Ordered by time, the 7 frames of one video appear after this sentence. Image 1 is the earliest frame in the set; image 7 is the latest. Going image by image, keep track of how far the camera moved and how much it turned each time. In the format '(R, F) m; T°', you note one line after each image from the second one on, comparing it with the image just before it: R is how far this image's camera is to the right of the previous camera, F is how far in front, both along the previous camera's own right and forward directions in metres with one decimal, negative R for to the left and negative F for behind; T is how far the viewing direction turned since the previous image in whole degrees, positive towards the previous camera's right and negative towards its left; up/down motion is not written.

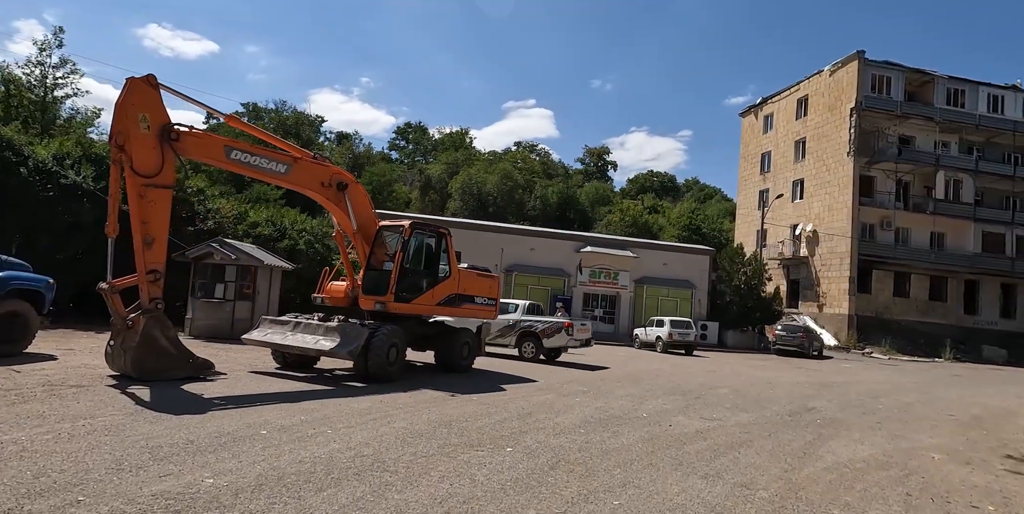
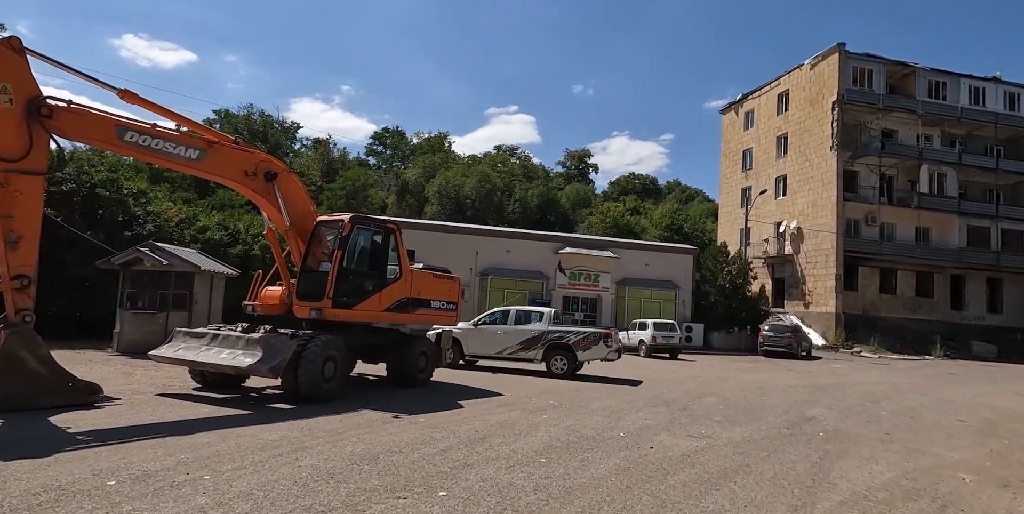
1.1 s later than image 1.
(+0.5, +1.6) m; +1°
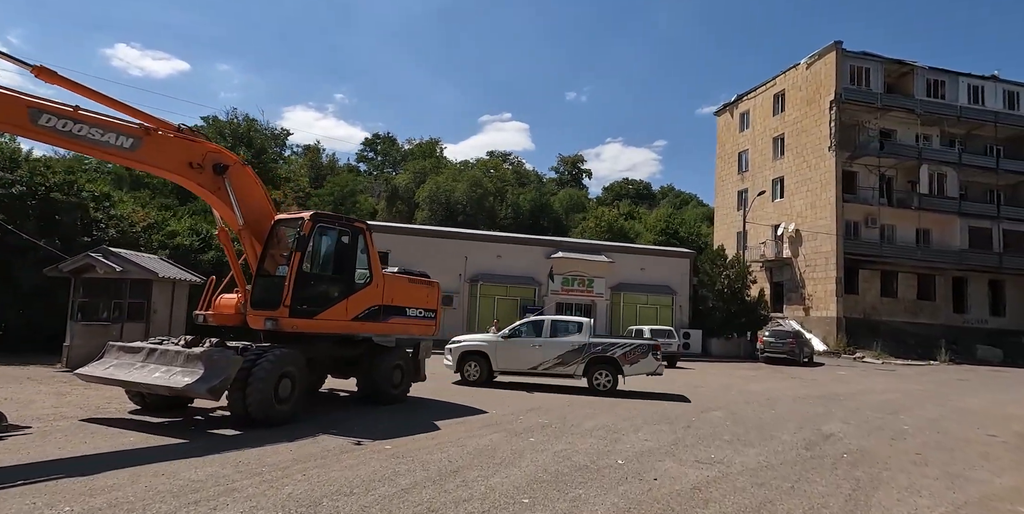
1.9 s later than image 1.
(+0.2, +1.2) m; +1°
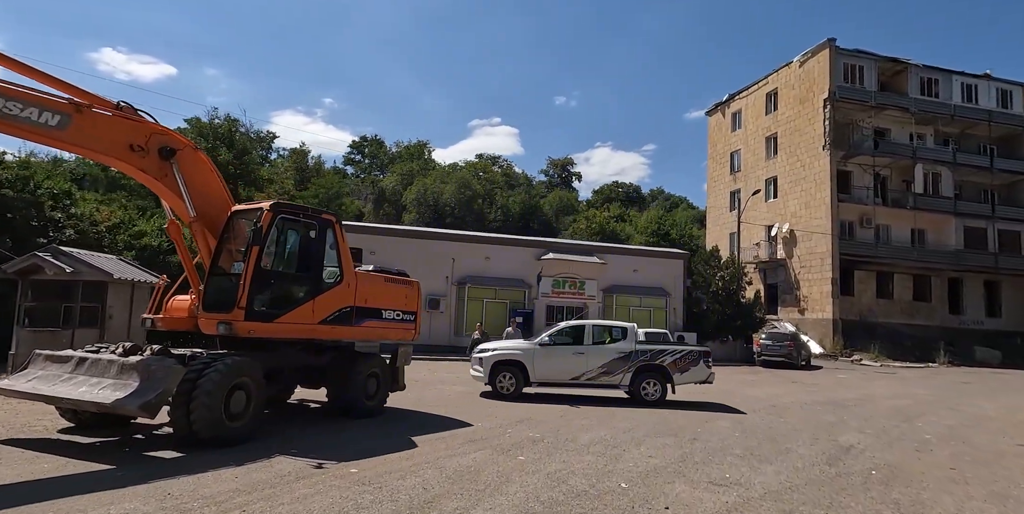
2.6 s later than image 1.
(+0.1, +1.1) m; +1°
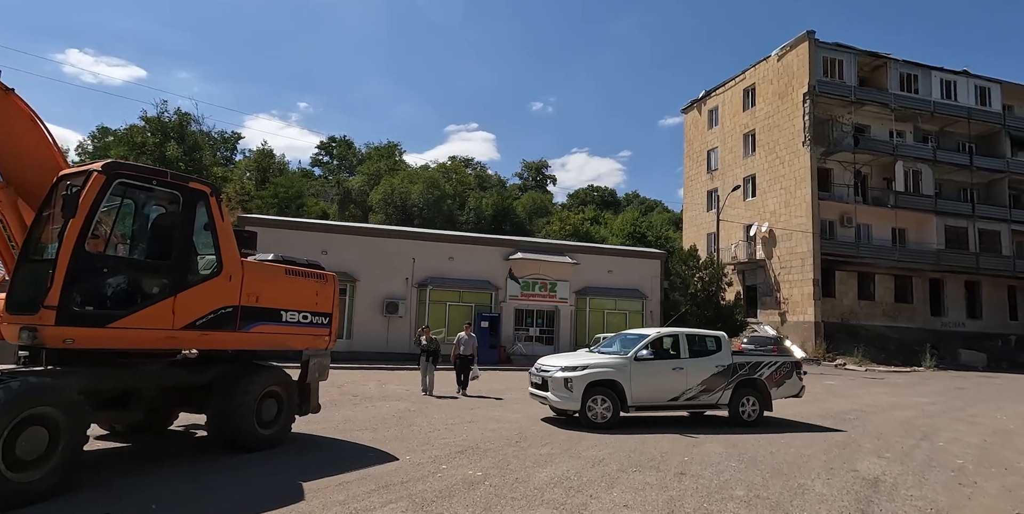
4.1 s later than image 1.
(+0.5, +2.2) m; +2°
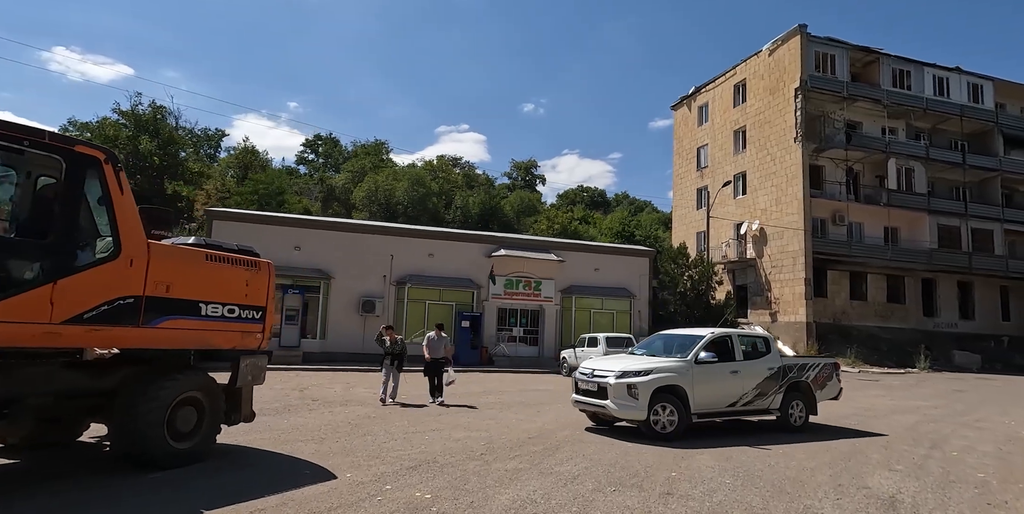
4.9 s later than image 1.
(+0.3, +1.1) m; +1°
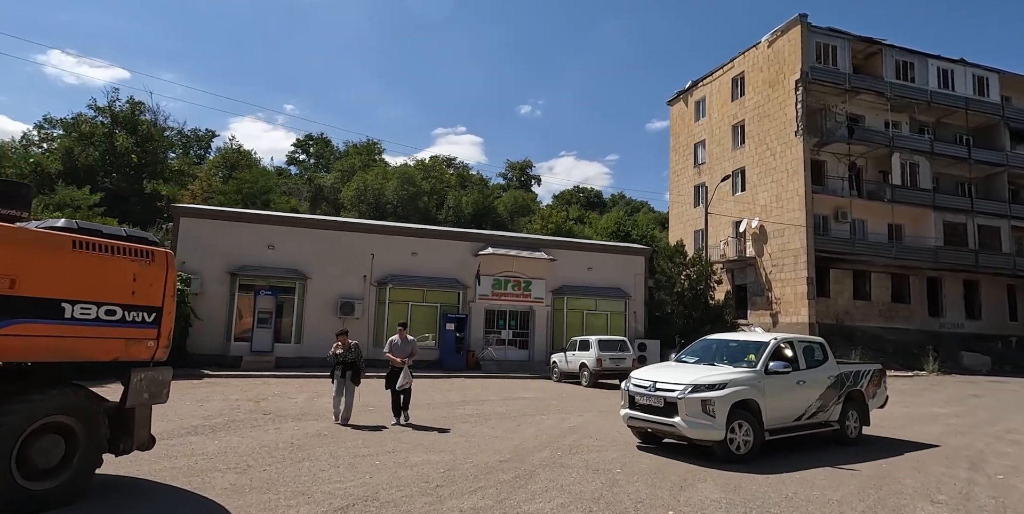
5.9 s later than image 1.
(+0.4, +1.5) m; 0°
